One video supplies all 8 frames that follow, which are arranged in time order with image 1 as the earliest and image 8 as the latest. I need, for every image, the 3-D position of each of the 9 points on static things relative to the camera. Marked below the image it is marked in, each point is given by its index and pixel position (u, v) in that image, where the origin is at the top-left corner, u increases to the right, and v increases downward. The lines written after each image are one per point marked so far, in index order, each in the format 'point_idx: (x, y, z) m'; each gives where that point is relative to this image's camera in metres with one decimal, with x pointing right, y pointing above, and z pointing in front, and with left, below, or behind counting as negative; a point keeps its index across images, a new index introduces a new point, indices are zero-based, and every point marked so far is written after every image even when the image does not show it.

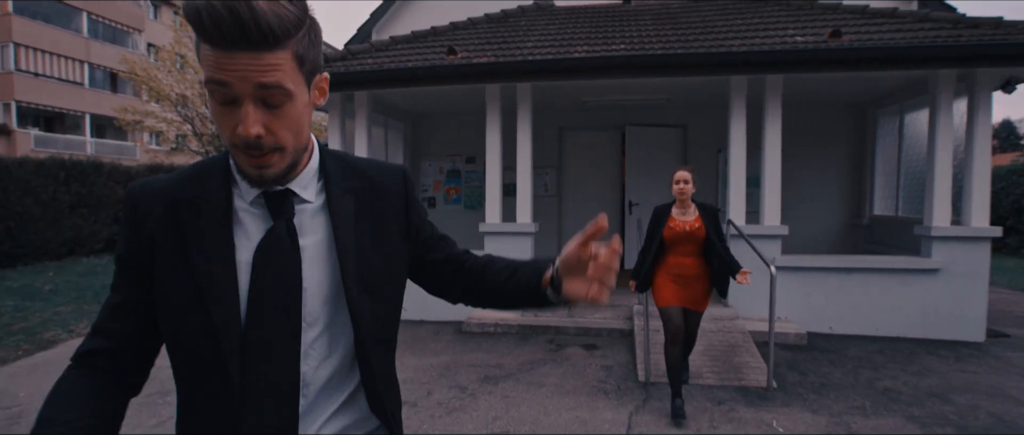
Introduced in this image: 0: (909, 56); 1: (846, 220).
0: (+3.8, +1.5, +5.6) m
1: (+4.6, 0.0, +8.1) m
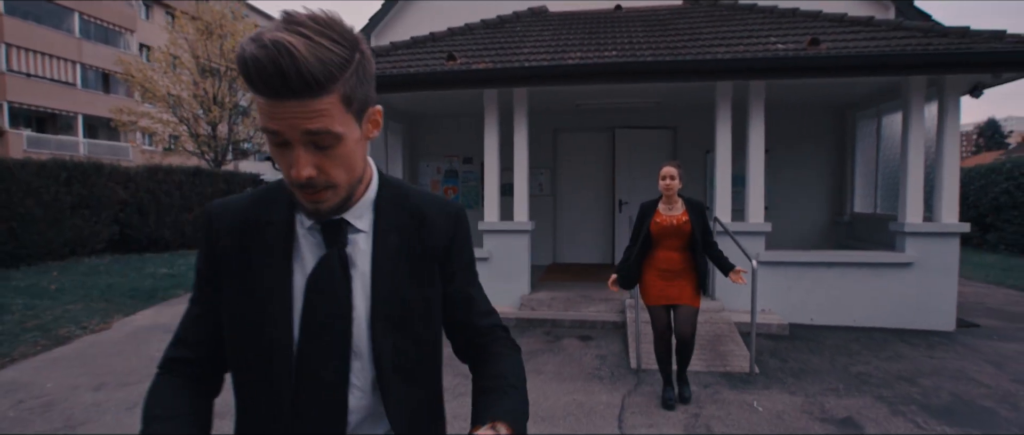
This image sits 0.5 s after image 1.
0: (+3.8, +1.5, +6.0) m
1: (+4.5, 0.0, +8.5) m
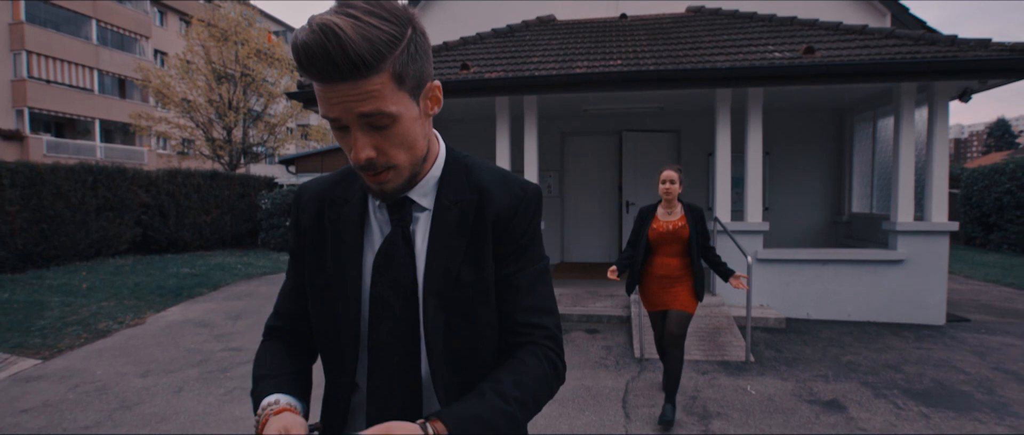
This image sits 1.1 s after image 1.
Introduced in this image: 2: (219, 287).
0: (+3.9, +1.6, +6.4) m
1: (+4.7, 0.0, +8.8) m
2: (-5.7, -1.4, +11.7) m
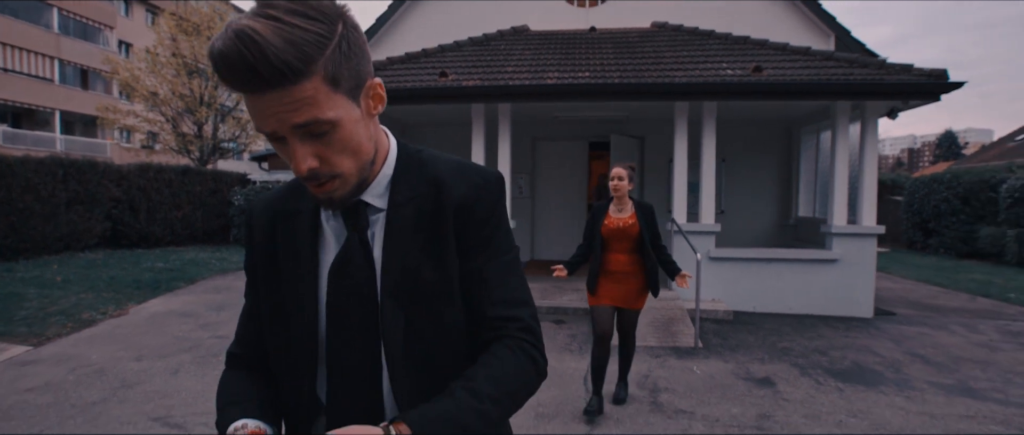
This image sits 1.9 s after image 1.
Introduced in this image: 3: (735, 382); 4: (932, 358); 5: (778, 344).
0: (+3.6, +1.5, +7.1) m
1: (+4.3, -0.1, +9.6) m
2: (-6.3, -1.3, +12.0) m
3: (+1.8, -1.3, +4.8) m
4: (+3.9, -1.3, +5.6) m
5: (+2.7, -1.3, +6.1) m
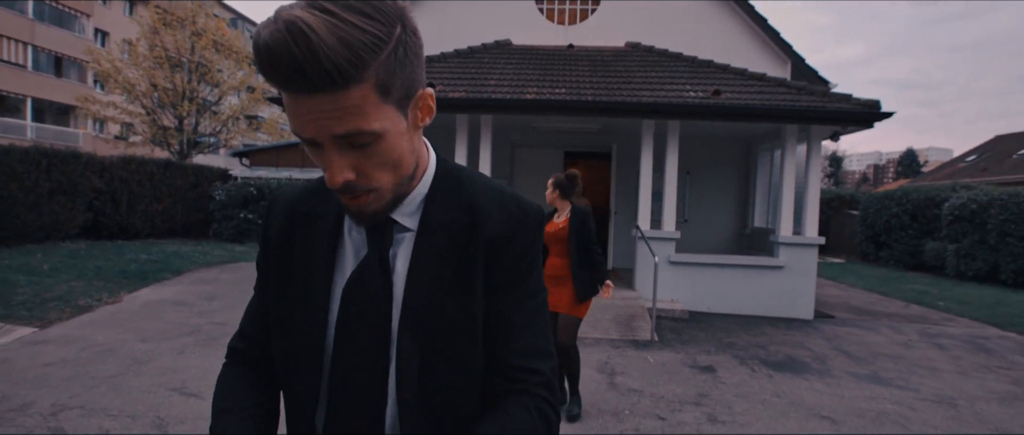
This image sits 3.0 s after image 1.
0: (+3.4, +1.4, +7.9) m
1: (+3.9, -0.2, +10.4) m
2: (-6.8, -1.1, +12.3) m
3: (+1.6, -1.4, +5.6) m
4: (+3.7, -1.5, +6.4) m
5: (+2.4, -1.4, +6.9) m
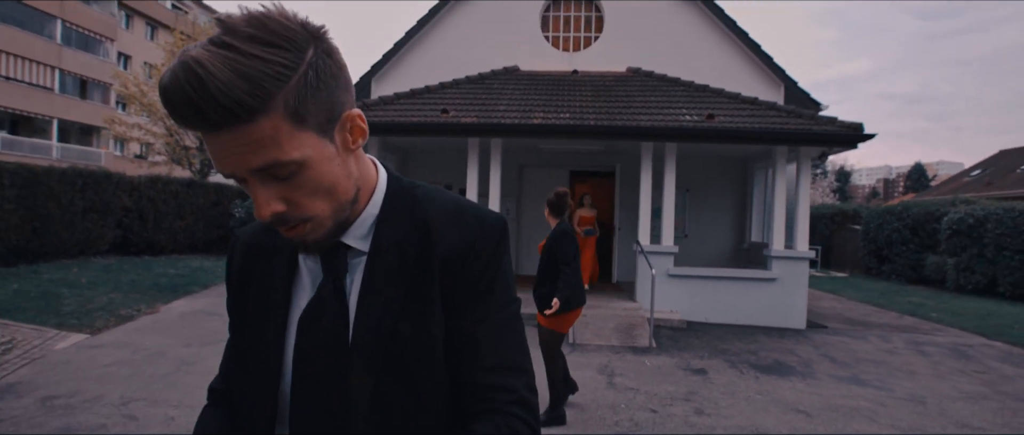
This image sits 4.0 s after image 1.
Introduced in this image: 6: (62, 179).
0: (+3.5, +1.2, +8.5) m
1: (+4.1, -0.5, +11.0) m
2: (-6.6, -1.5, +13.0) m
3: (+1.7, -1.6, +6.1) m
4: (+3.8, -1.6, +6.9) m
5: (+2.6, -1.6, +7.4) m
6: (-11.1, +1.0, +14.8) m
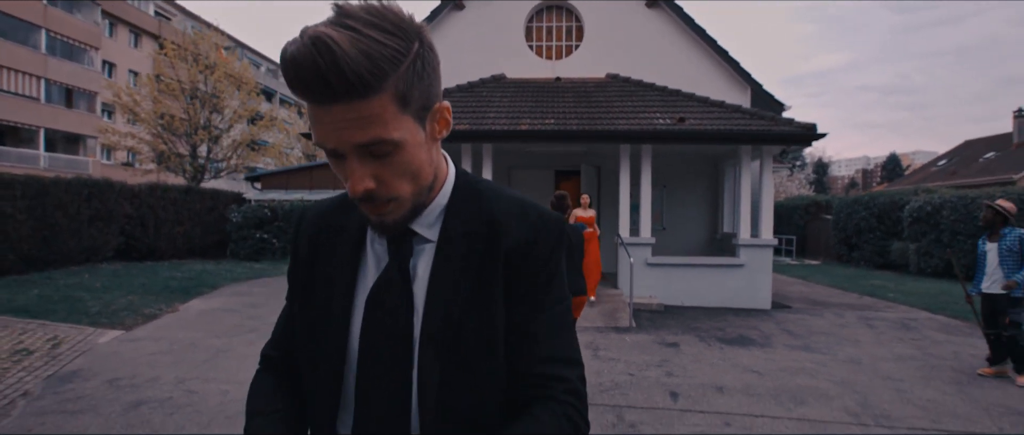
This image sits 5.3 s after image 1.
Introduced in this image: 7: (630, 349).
0: (+3.3, +1.3, +9.4) m
1: (+3.9, -0.4, +11.9) m
2: (-6.8, -1.6, +13.8) m
3: (+1.6, -1.5, +7.0) m
4: (+3.7, -1.5, +7.9) m
5: (+2.5, -1.5, +8.3) m
6: (-11.4, +0.7, +15.4) m
7: (+1.3, -1.5, +6.8) m
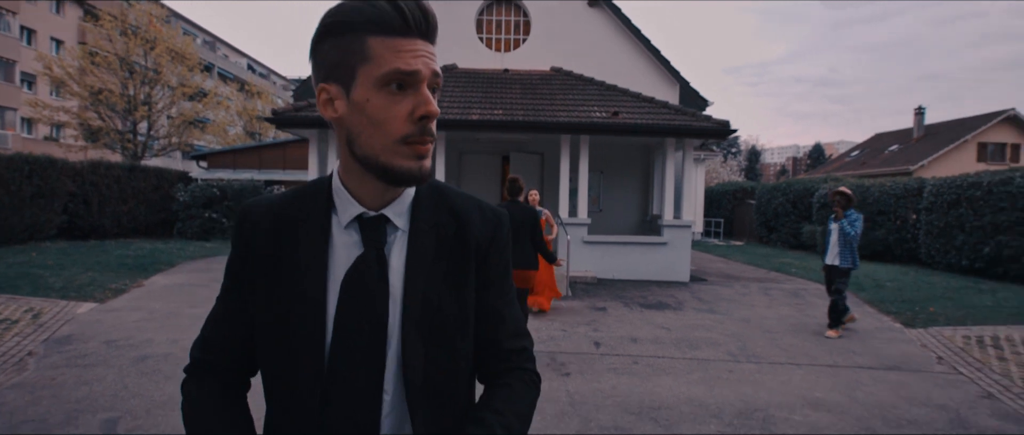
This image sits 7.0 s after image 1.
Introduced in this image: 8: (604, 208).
0: (+2.5, +1.6, +10.7) m
1: (+2.8, 0.0, +13.3) m
2: (-8.0, -1.1, +14.2) m
3: (+1.0, -1.3, +8.2) m
4: (+3.0, -1.3, +9.3) m
5: (+1.7, -1.2, +9.6) m
6: (-12.7, +1.3, +15.3) m
7: (+0.7, -1.3, +8.0) m
8: (+2.0, +0.2, +13.2) m
